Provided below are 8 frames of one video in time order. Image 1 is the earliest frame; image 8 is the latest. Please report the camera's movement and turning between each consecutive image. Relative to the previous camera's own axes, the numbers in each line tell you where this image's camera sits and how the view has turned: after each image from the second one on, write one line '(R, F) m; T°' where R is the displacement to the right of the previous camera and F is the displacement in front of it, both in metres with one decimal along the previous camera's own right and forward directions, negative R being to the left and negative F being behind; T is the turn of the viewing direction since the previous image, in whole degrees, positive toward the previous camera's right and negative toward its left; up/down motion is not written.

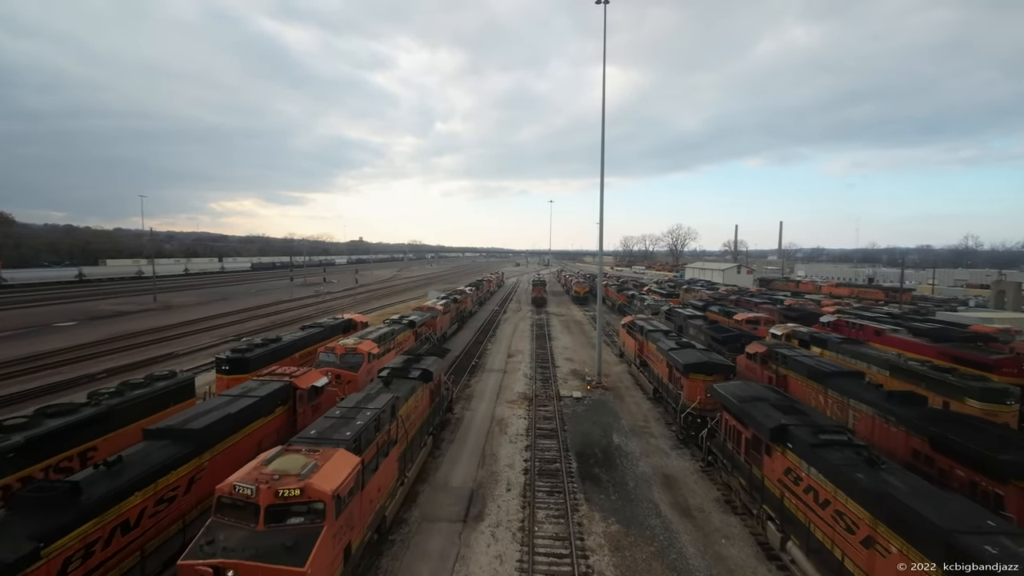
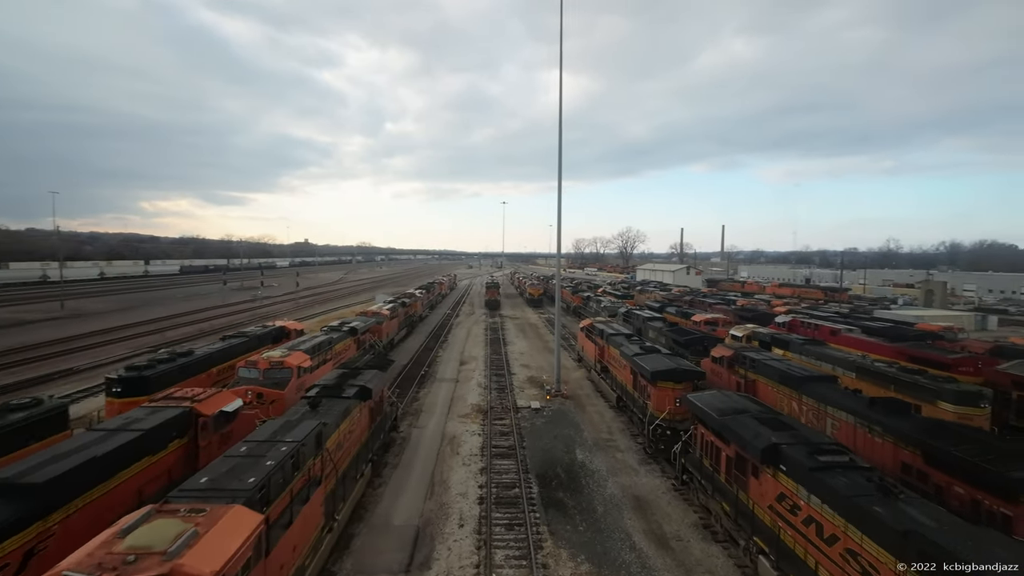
(0.0, +2.0) m; +6°
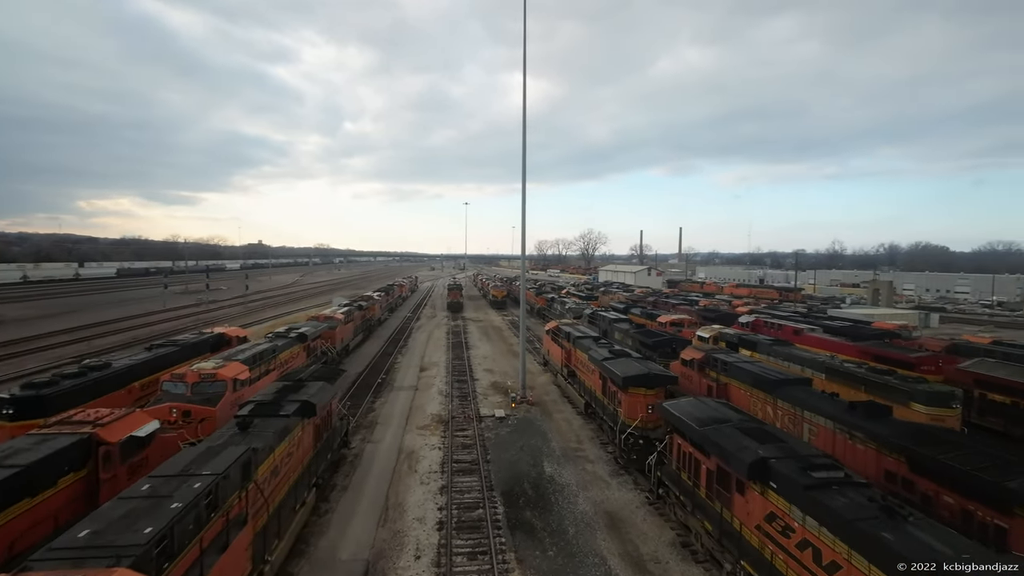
(0.0, +1.3) m; +4°
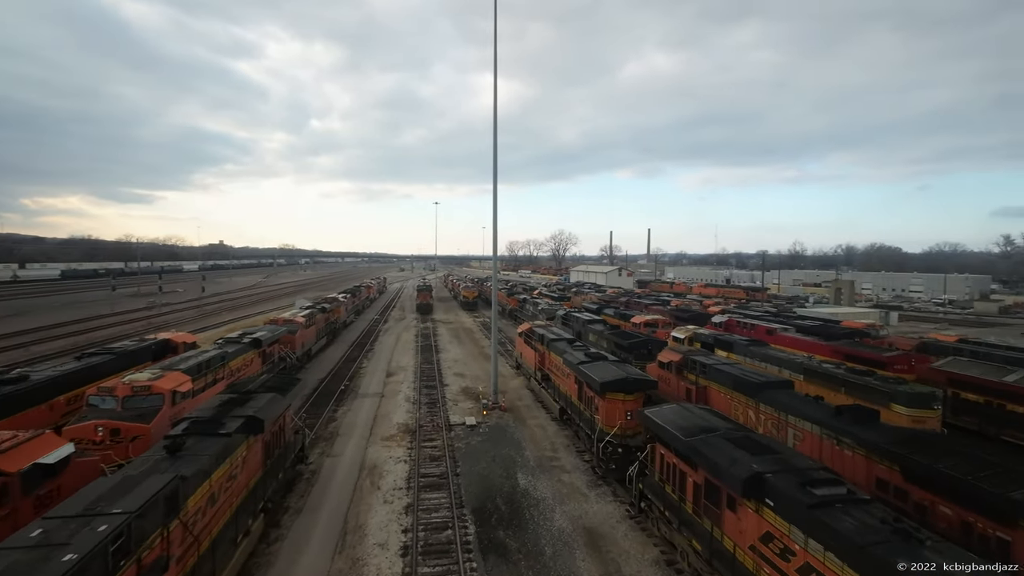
(0.0, +1.0) m; +3°
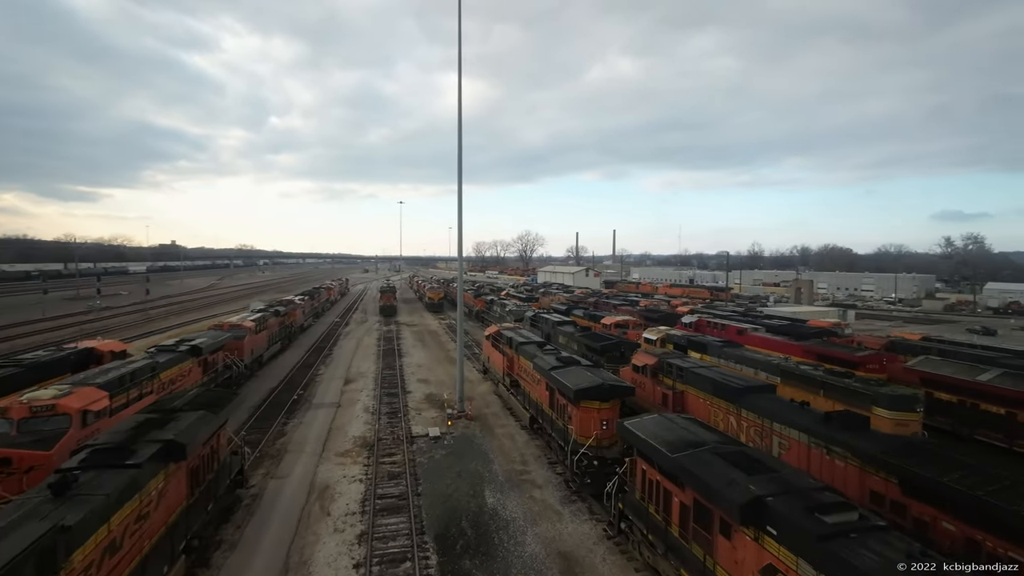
(0.0, +1.3) m; +4°
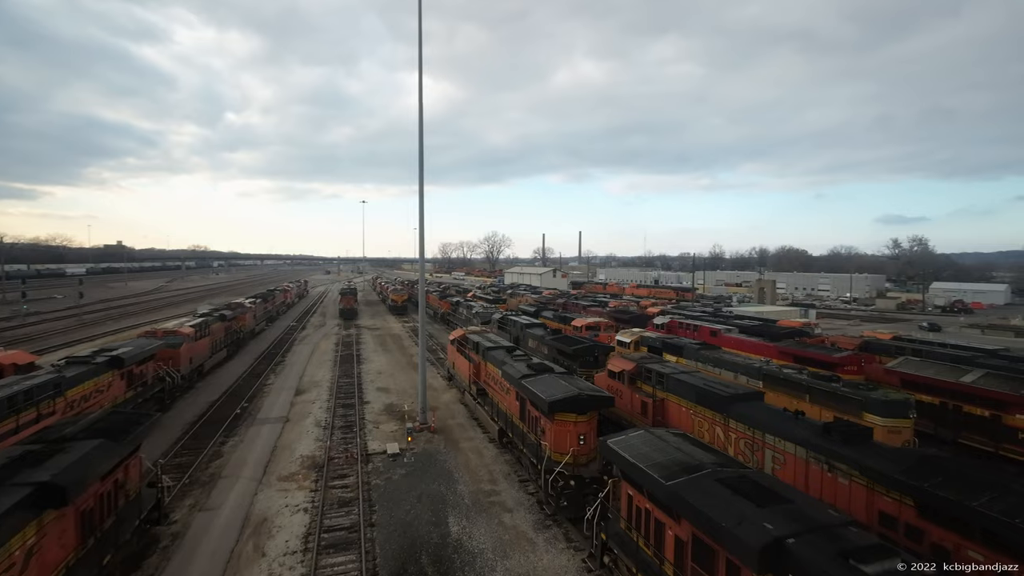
(0.0, +1.5) m; +4°
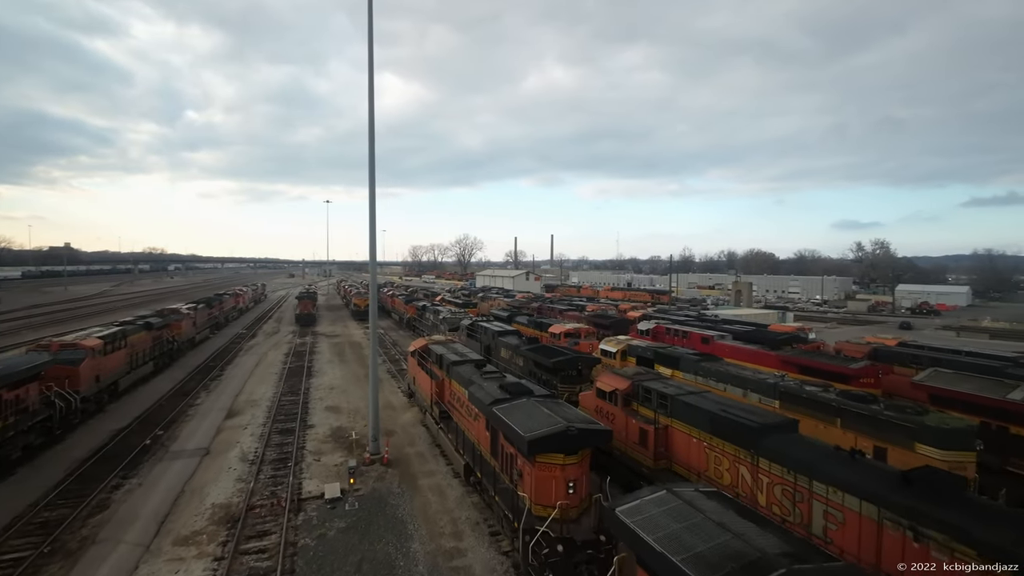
(+0.1, +3.0) m; +3°
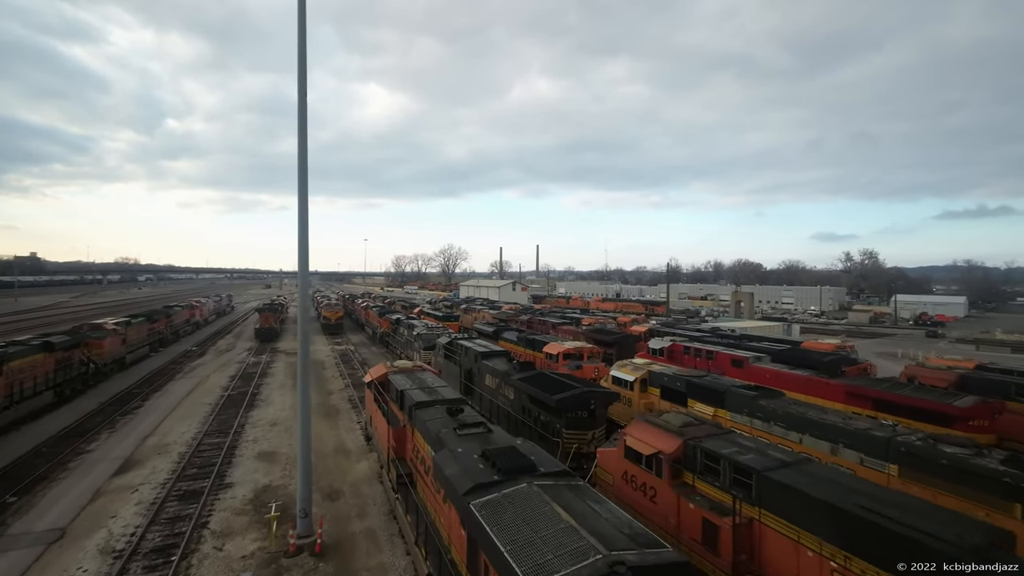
(-0.1, +4.6) m; +2°
